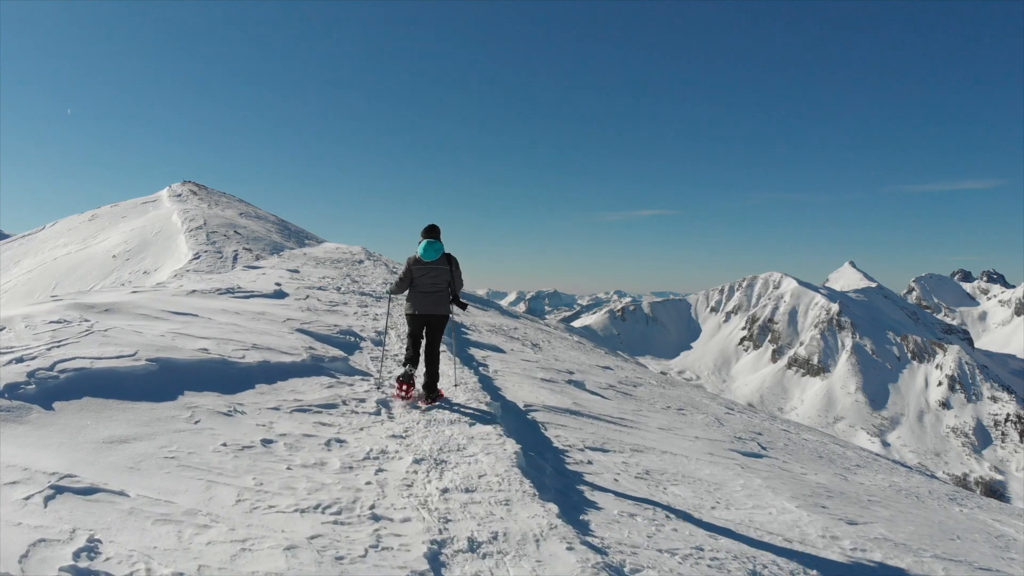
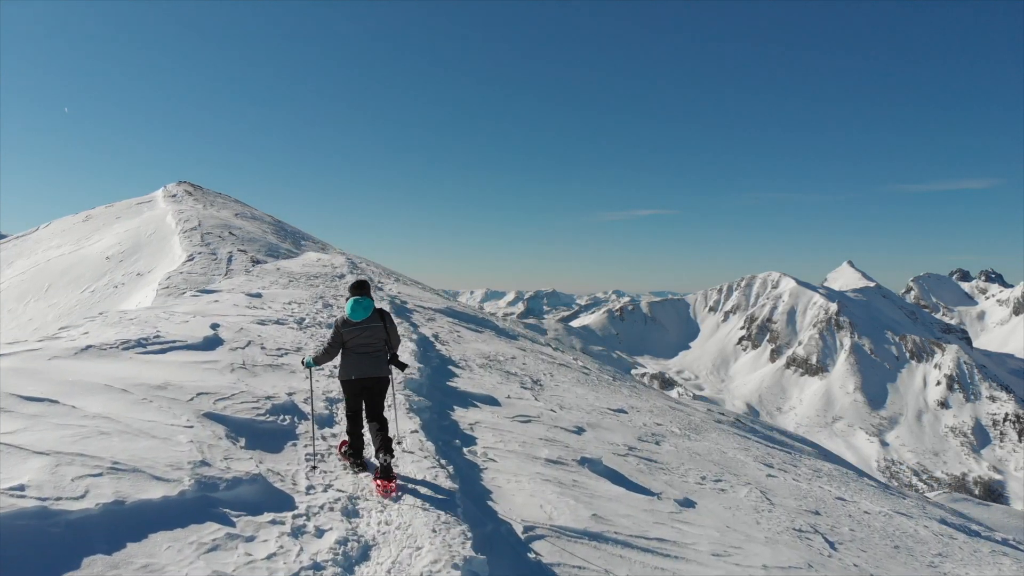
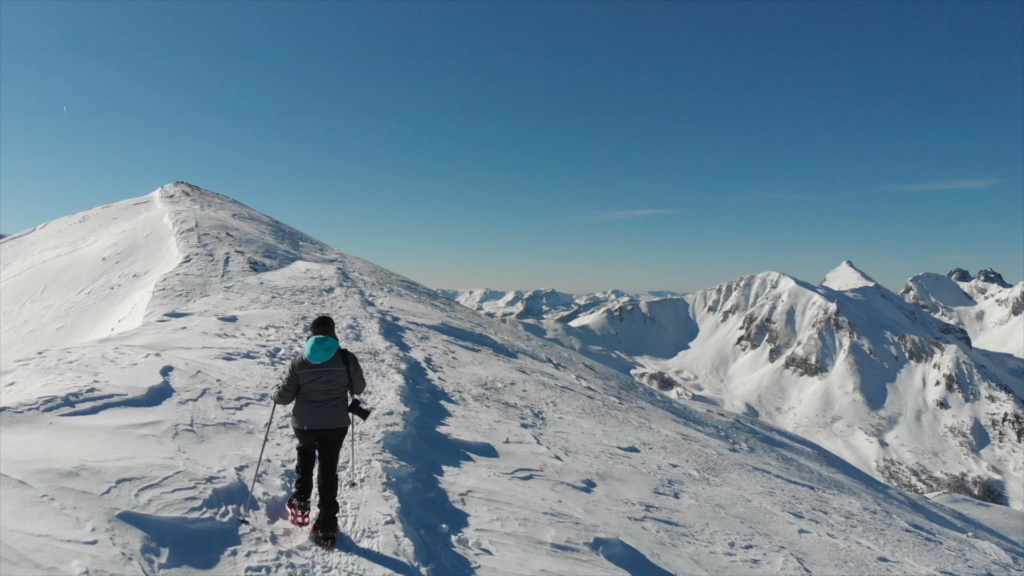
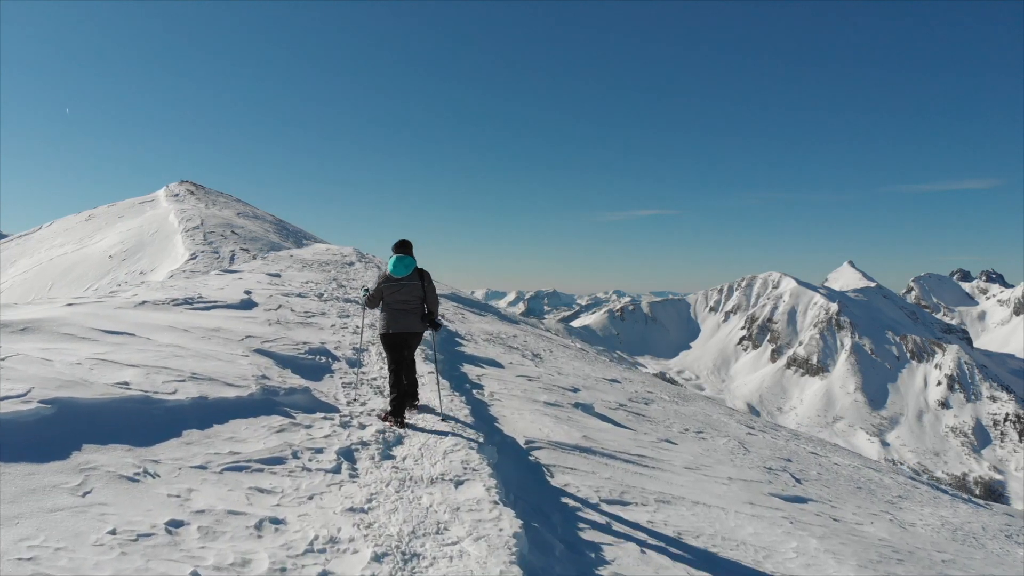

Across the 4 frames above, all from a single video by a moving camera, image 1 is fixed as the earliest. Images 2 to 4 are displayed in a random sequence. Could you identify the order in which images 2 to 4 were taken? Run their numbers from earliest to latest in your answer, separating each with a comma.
4, 2, 3
